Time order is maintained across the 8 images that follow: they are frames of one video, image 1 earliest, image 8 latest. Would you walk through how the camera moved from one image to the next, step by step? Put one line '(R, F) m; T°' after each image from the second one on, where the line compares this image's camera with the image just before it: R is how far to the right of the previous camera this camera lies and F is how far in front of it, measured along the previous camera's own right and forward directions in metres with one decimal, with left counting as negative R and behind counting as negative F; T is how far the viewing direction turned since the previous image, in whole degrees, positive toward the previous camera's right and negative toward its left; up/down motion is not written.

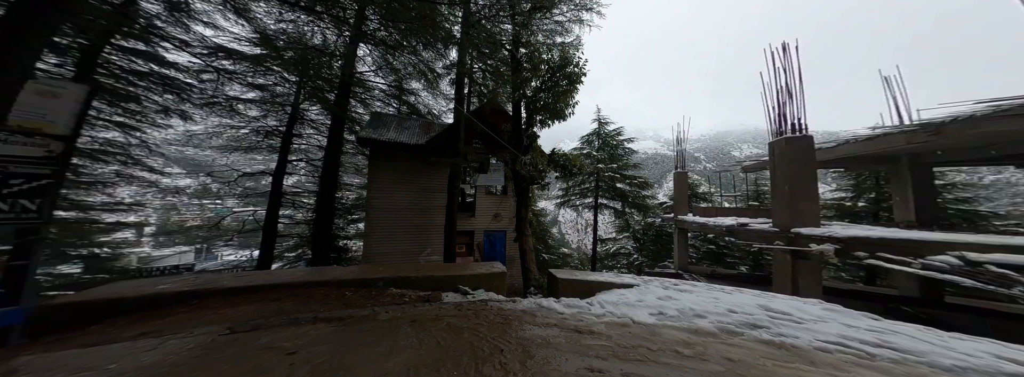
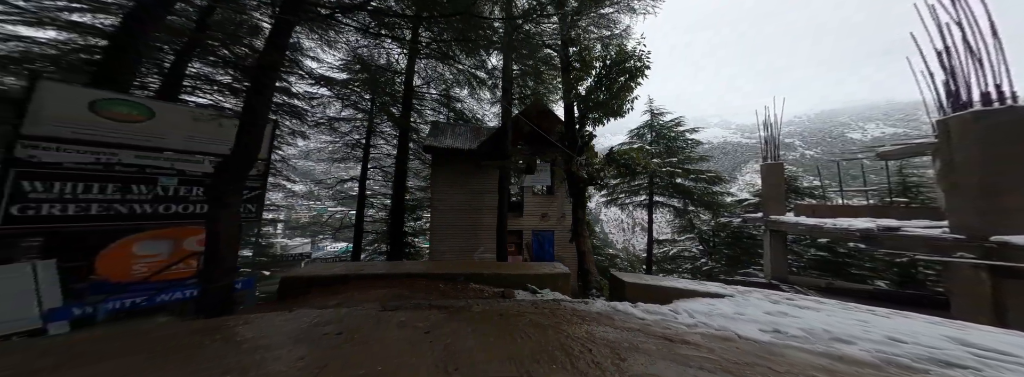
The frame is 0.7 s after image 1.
(0.0, 0.0) m; -12°
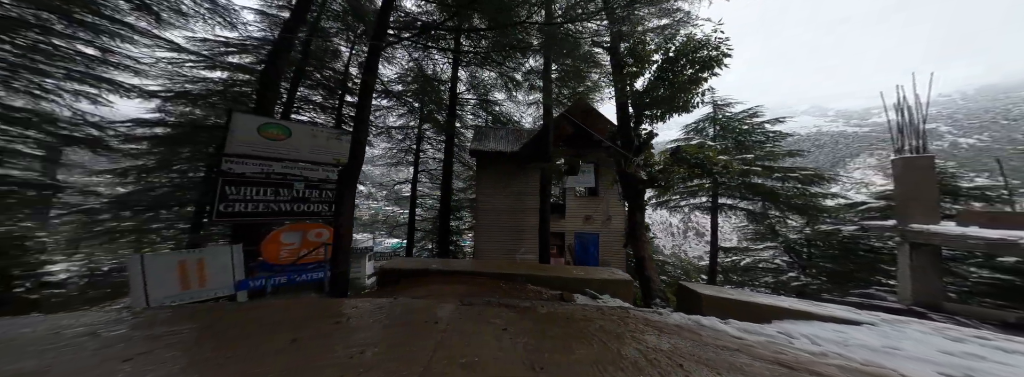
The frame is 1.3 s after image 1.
(0.0, 0.0) m; -12°
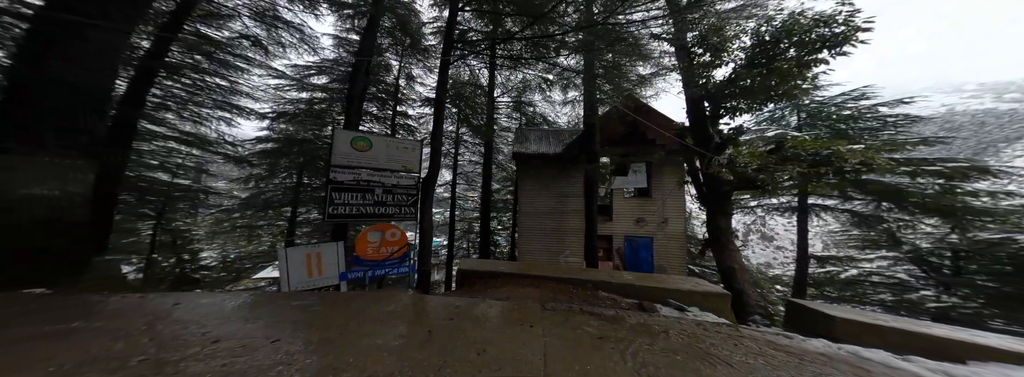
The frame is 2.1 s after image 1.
(-0.1, 0.0) m; -10°
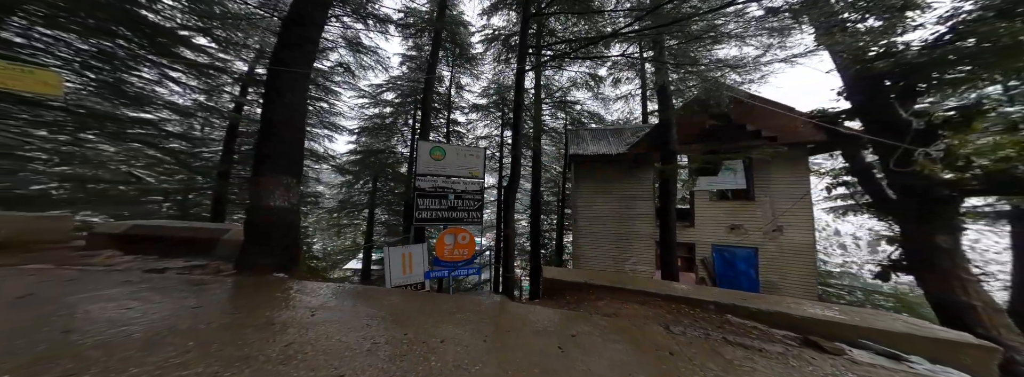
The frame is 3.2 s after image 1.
(-0.2, 0.0) m; -12°
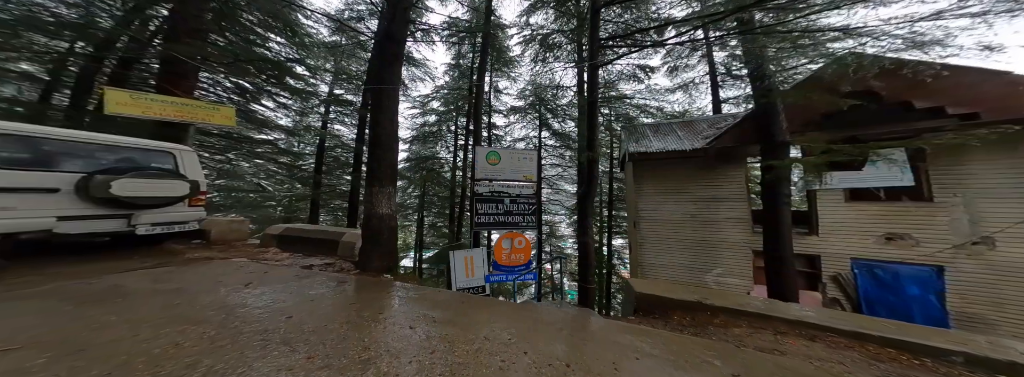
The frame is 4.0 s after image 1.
(-0.4, +0.1) m; -12°
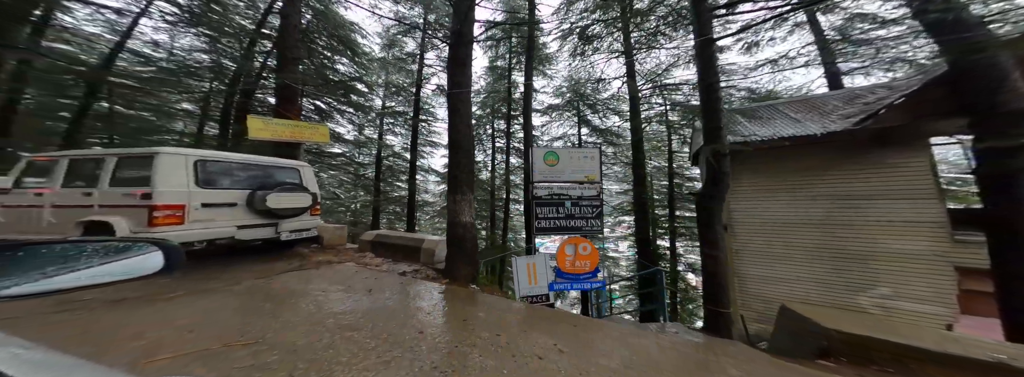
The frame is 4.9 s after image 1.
(-0.8, +0.4) m; -11°
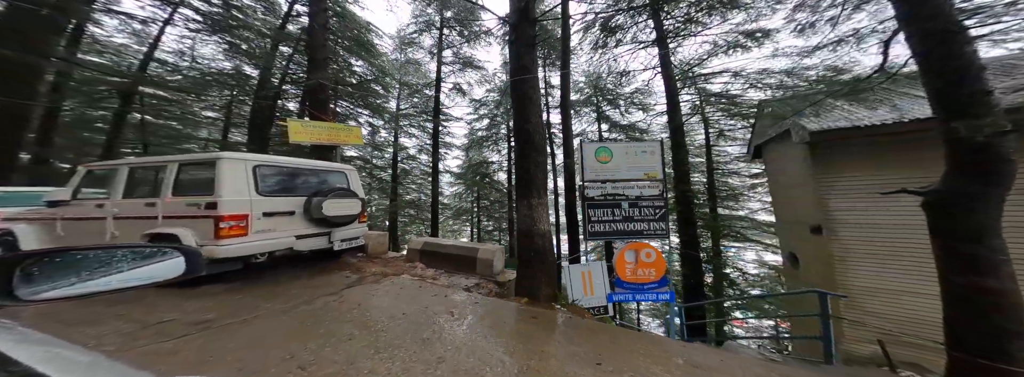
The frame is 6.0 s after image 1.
(-1.9, +1.0) m; -2°
